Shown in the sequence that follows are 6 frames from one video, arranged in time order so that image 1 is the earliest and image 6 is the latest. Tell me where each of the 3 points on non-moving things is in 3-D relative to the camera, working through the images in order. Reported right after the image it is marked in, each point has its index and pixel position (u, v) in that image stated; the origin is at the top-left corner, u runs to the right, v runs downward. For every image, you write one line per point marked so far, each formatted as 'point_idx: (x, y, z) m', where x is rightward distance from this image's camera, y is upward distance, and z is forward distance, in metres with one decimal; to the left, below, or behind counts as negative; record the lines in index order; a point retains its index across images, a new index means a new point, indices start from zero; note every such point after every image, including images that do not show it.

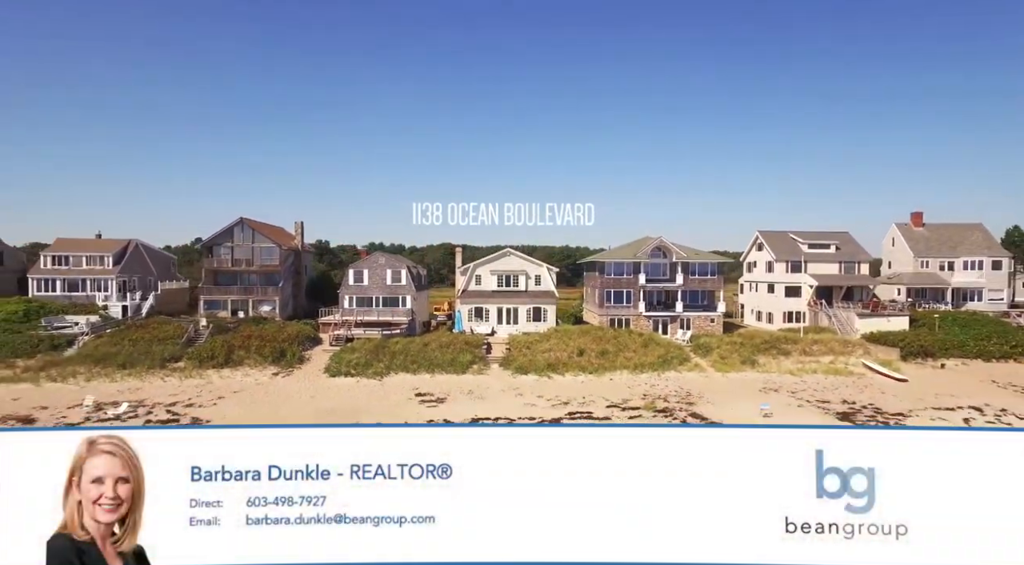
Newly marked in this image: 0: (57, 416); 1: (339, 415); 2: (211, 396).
0: (-12.9, -3.6, +17.5) m
1: (-5.5, -3.7, +18.8) m
2: (-9.7, -3.4, +19.8) m
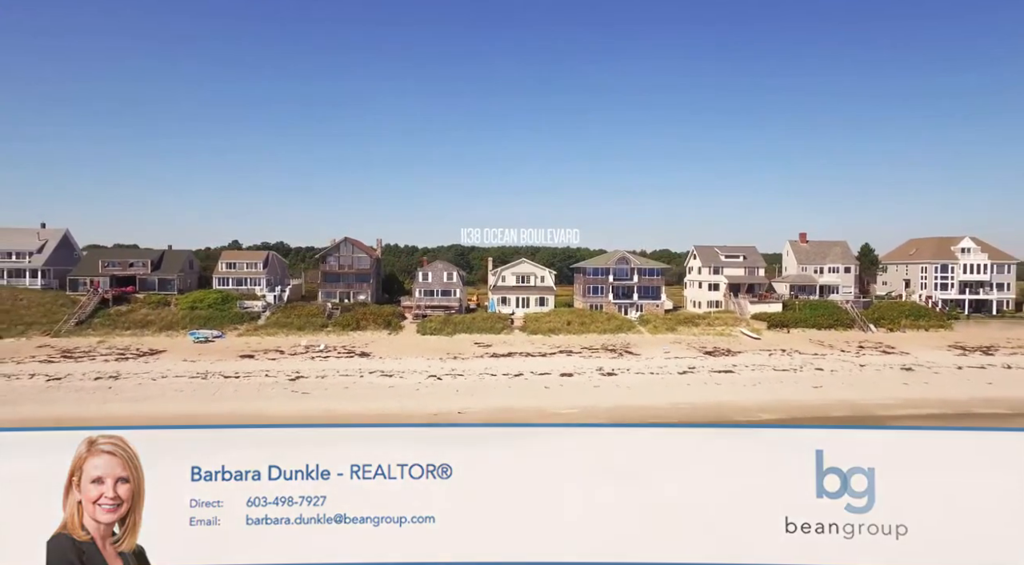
0: (-11.9, -3.5, +33.0) m
1: (-4.5, -3.6, +34.2) m
2: (-8.7, -3.3, +35.3) m
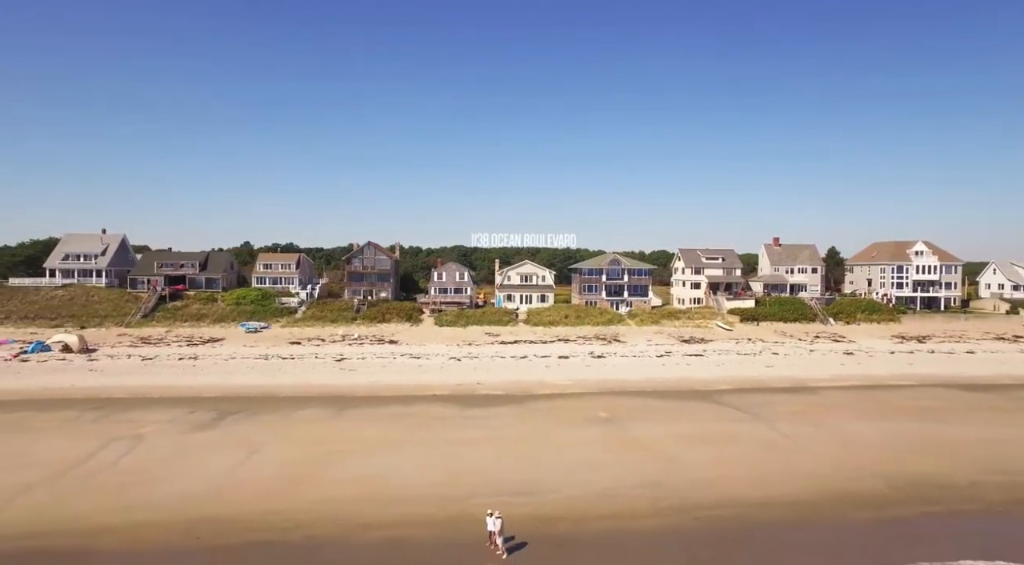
0: (-11.6, -3.4, +38.7) m
1: (-4.2, -3.5, +40.0) m
2: (-8.3, -3.2, +41.1) m
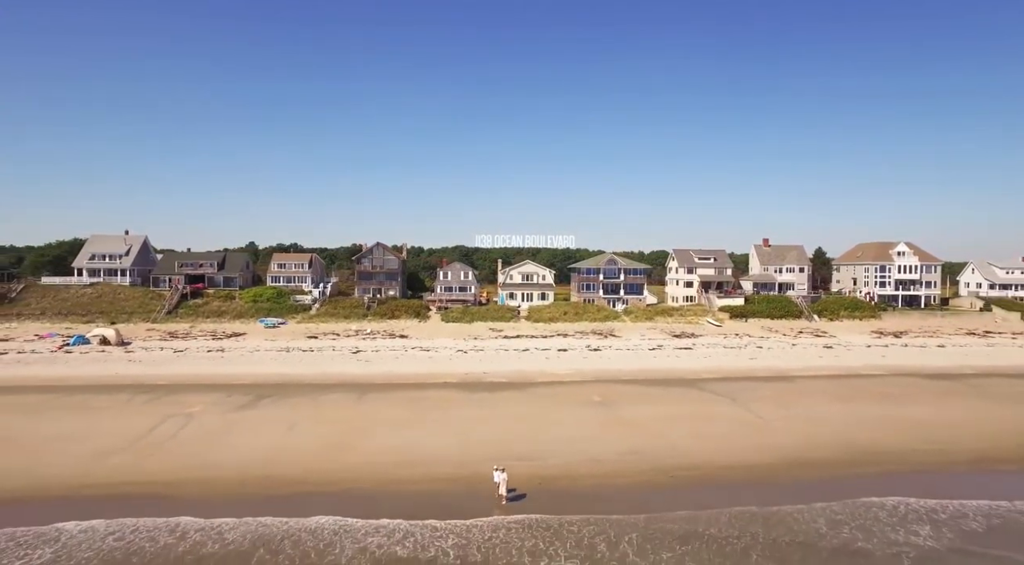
0: (-11.4, -3.3, +41.4) m
1: (-4.0, -3.4, +42.6) m
2: (-8.2, -3.1, +43.7) m
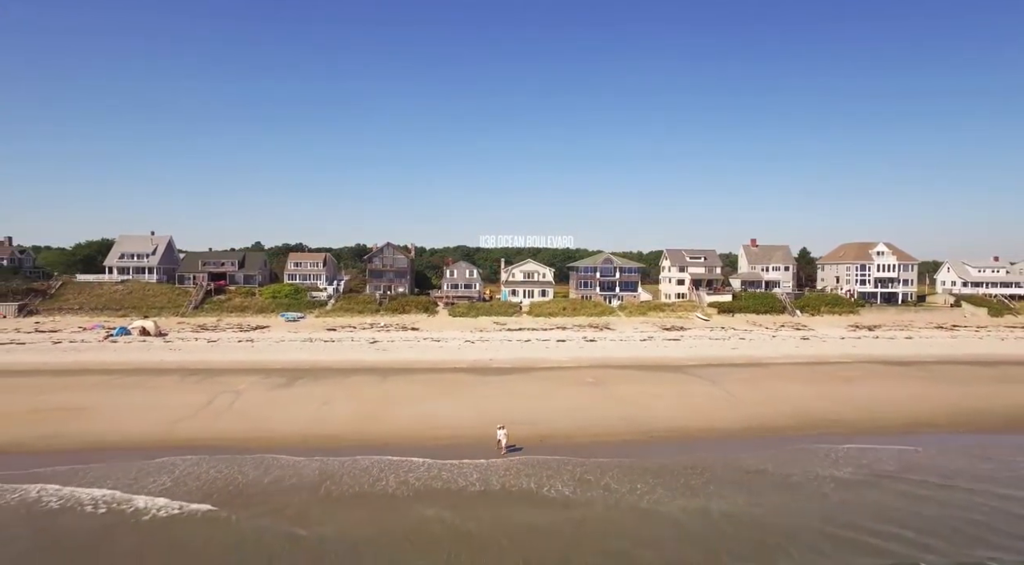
0: (-11.2, -3.0, +44.7) m
1: (-3.8, -3.2, +46.0) m
2: (-8.0, -2.9, +47.1) m
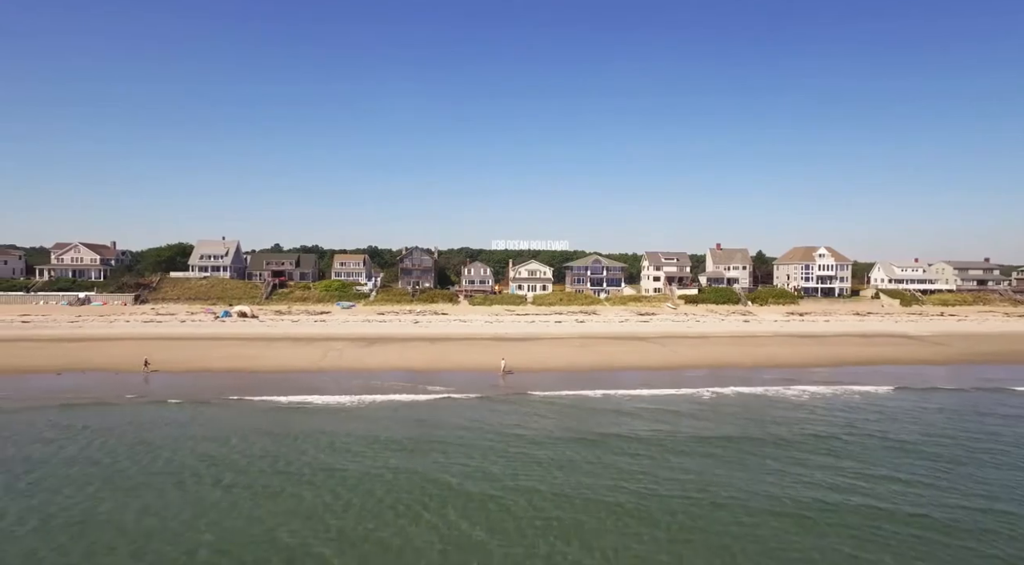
0: (-10.5, -2.6, +56.8) m
1: (-3.1, -2.8, +58.1) m
2: (-7.3, -2.4, +59.1) m
